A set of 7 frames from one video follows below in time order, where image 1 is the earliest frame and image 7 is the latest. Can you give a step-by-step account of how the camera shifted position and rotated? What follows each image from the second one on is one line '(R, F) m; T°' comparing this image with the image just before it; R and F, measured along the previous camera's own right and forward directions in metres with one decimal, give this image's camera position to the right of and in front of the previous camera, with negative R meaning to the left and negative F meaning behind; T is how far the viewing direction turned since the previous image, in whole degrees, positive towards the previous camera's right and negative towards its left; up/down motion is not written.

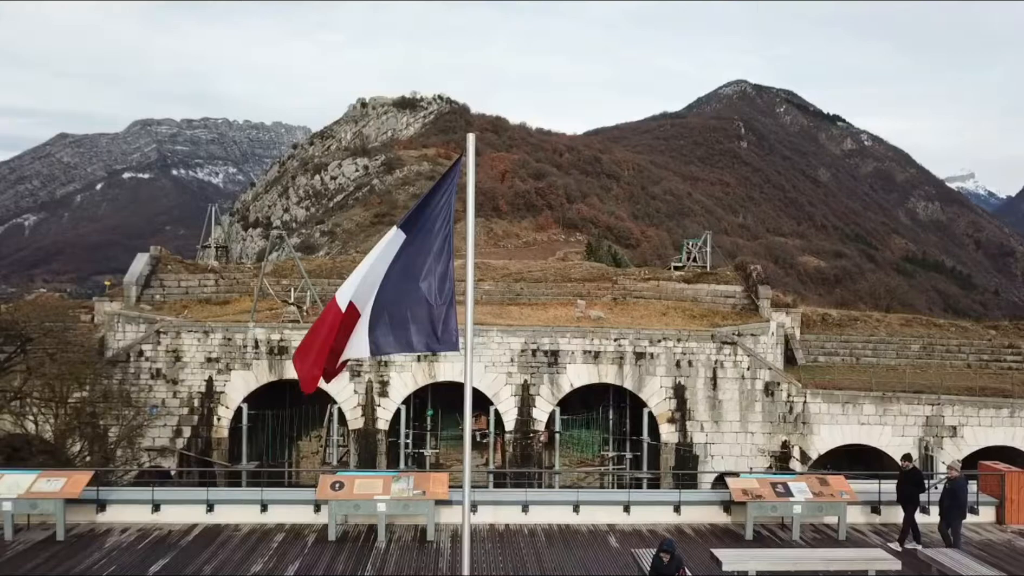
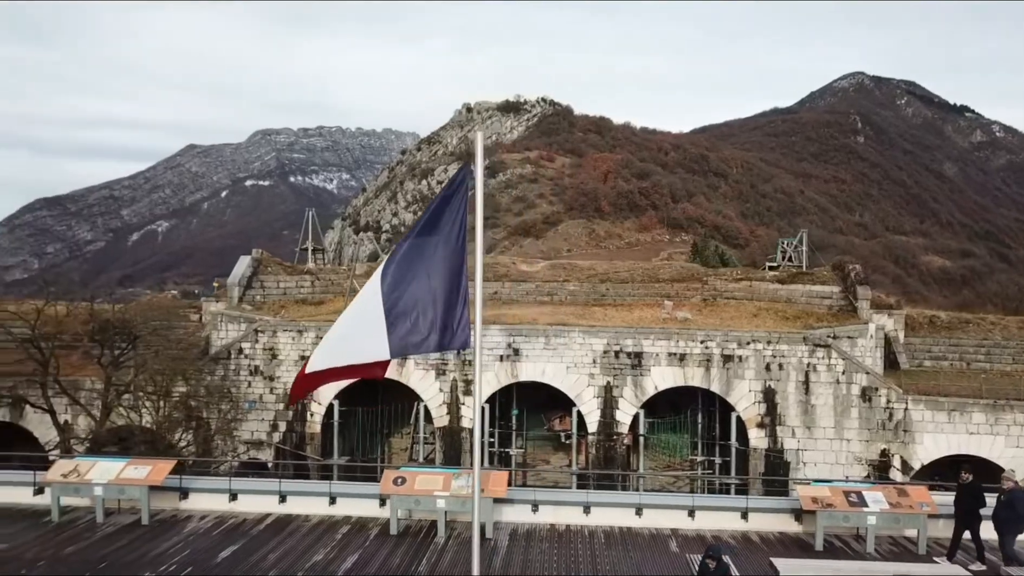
(+0.6, 0.0) m; -7°
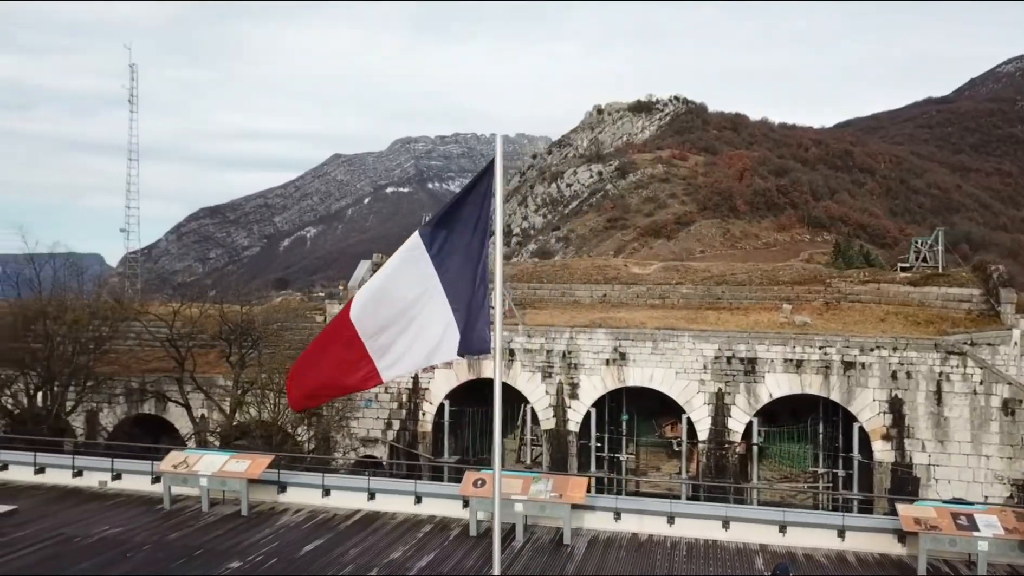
(+0.7, +0.1) m; -9°
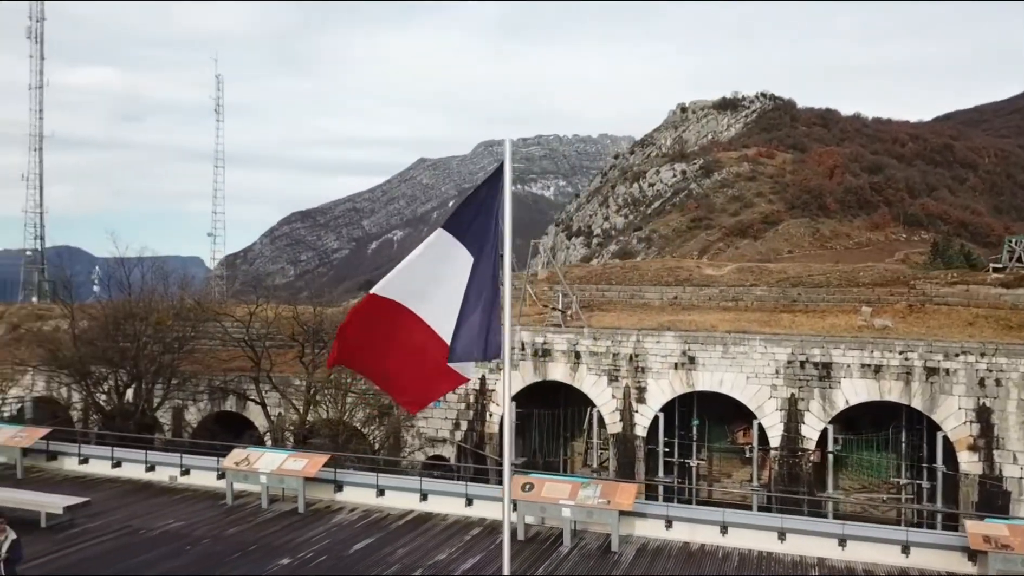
(+0.5, +0.1) m; -6°
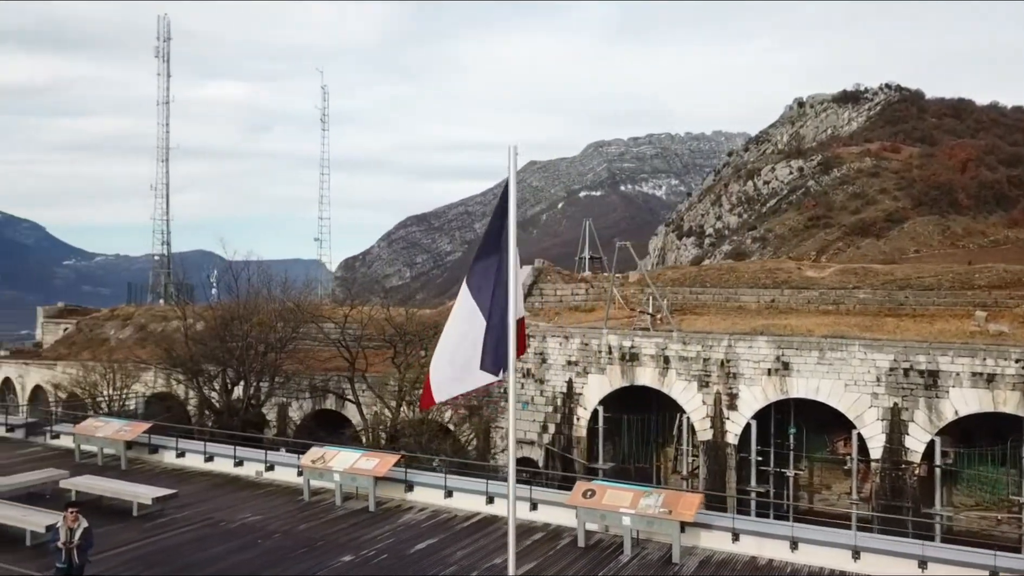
(+0.7, +0.1) m; -8°
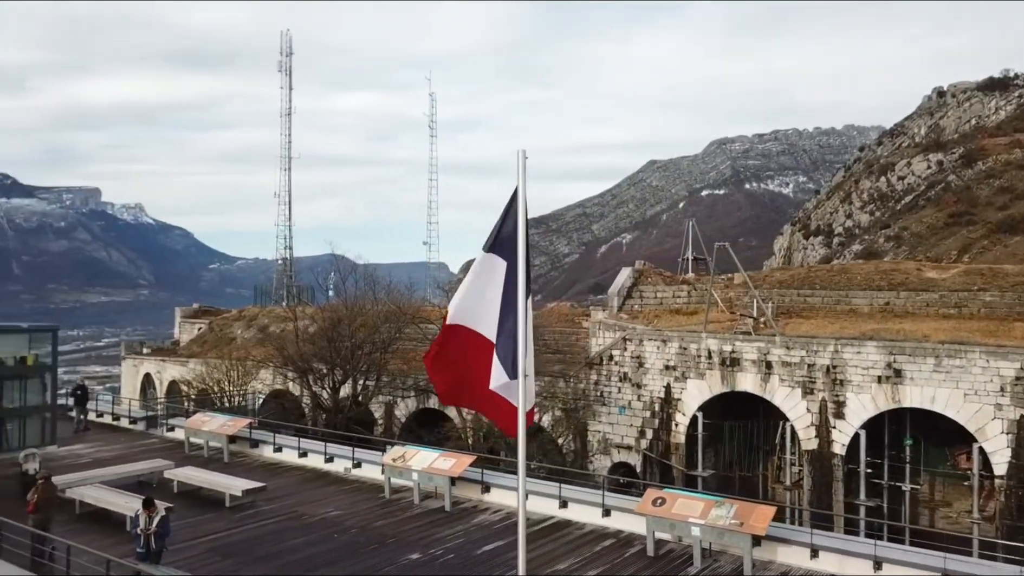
(+0.7, +0.1) m; -8°
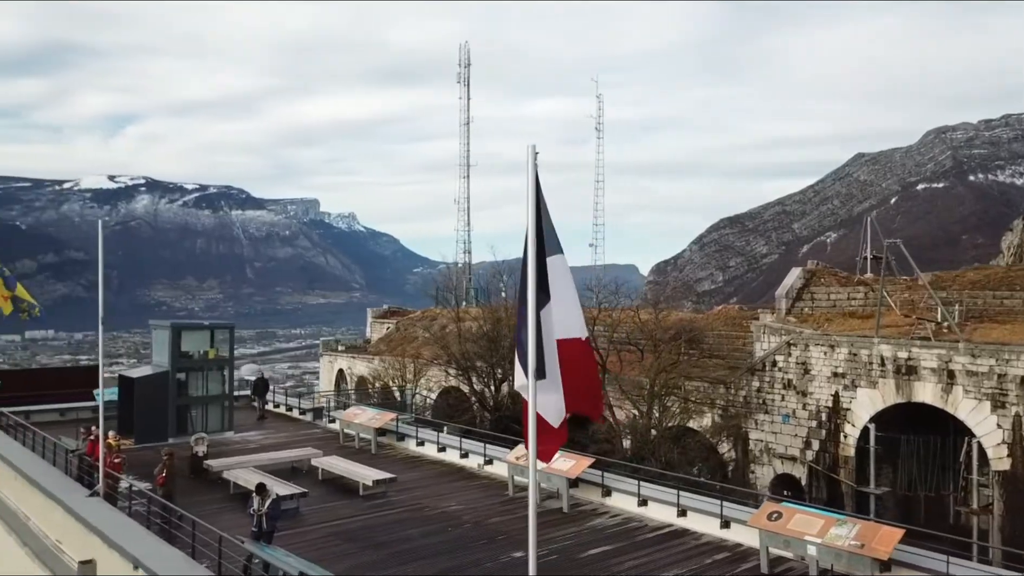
(+1.1, +0.2) m; -14°
